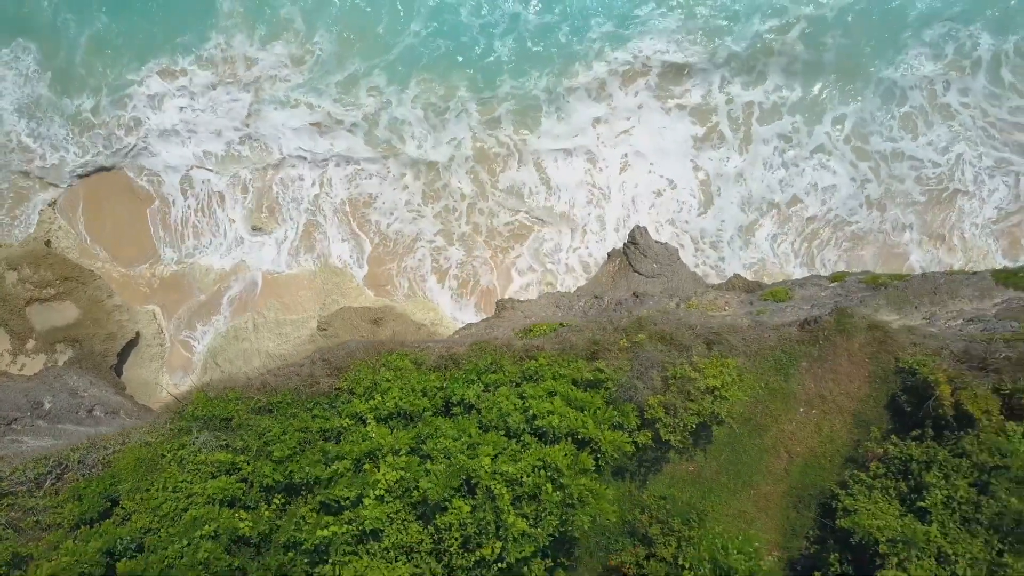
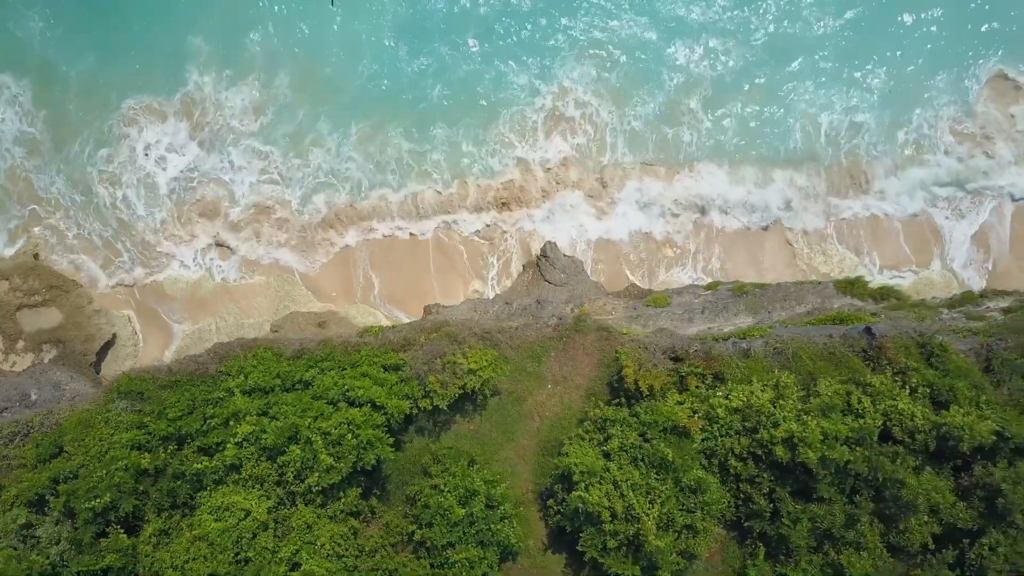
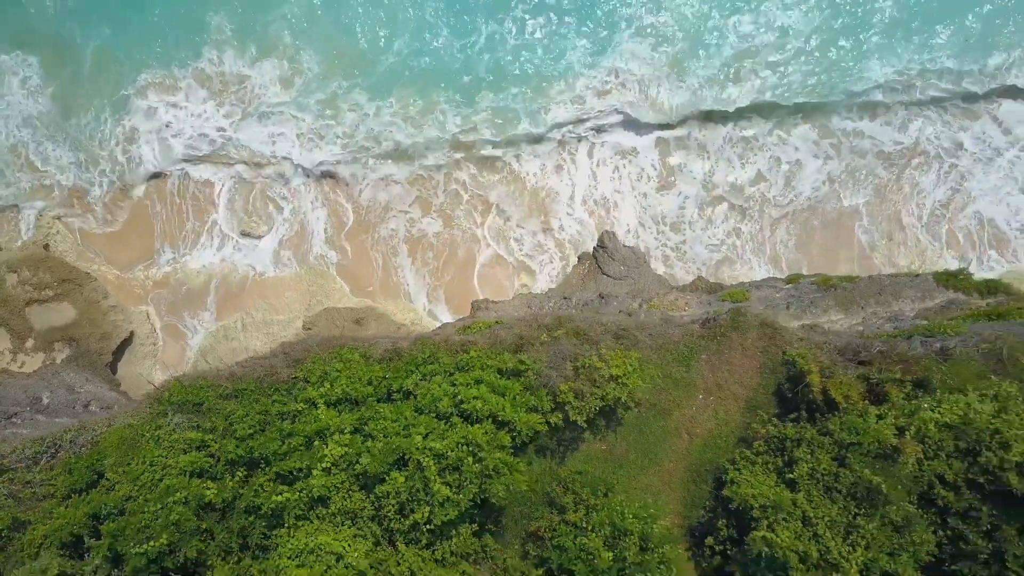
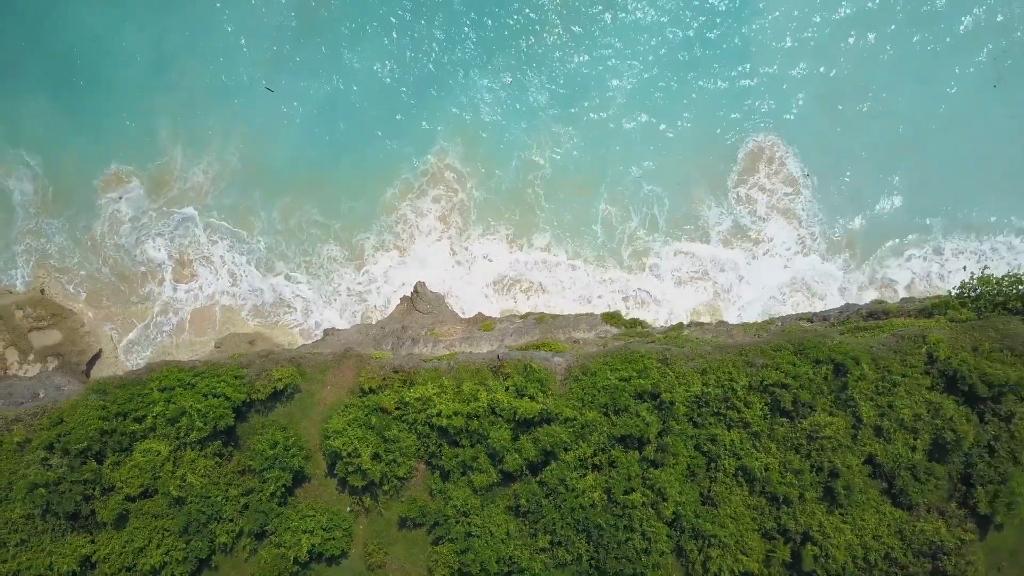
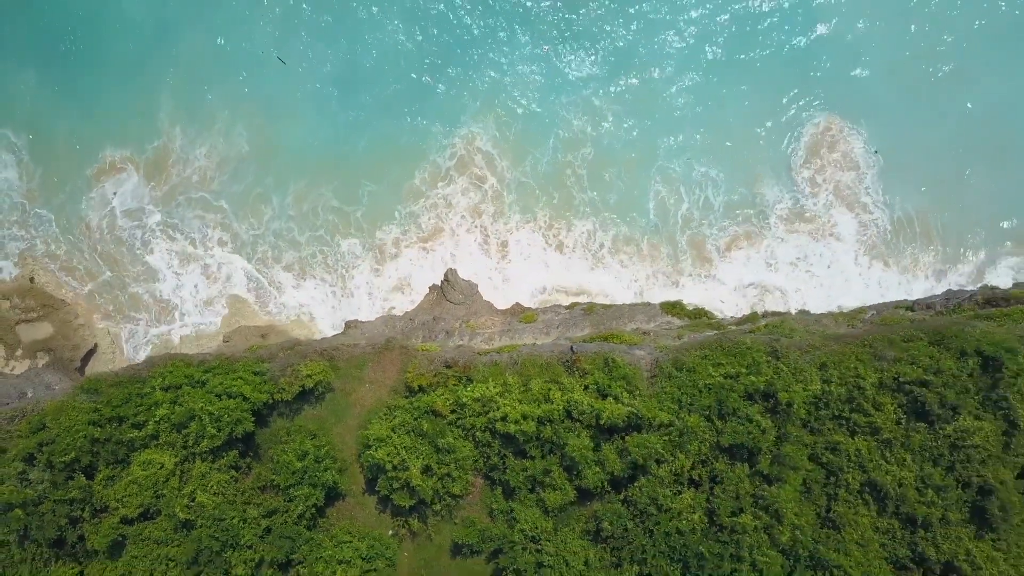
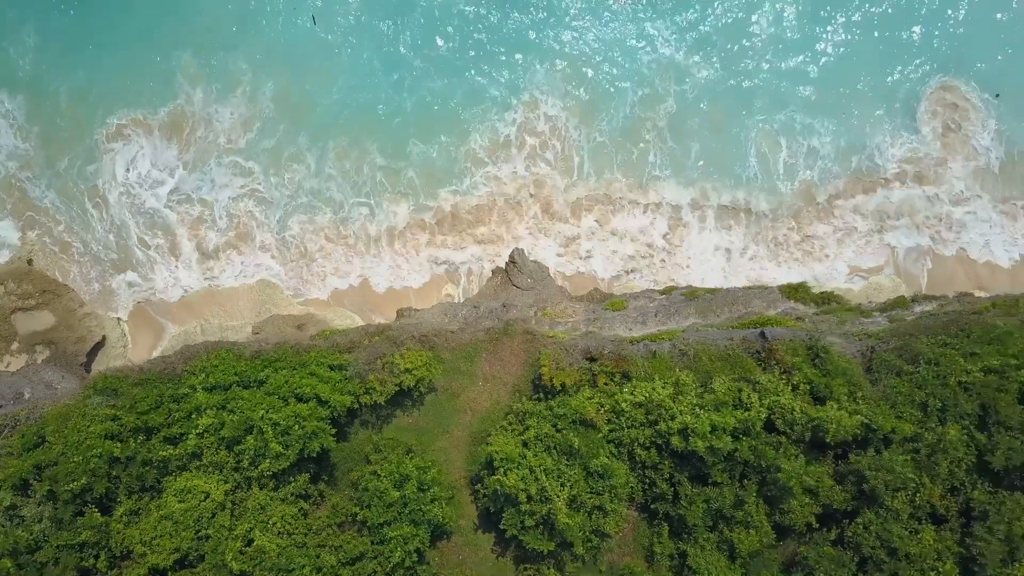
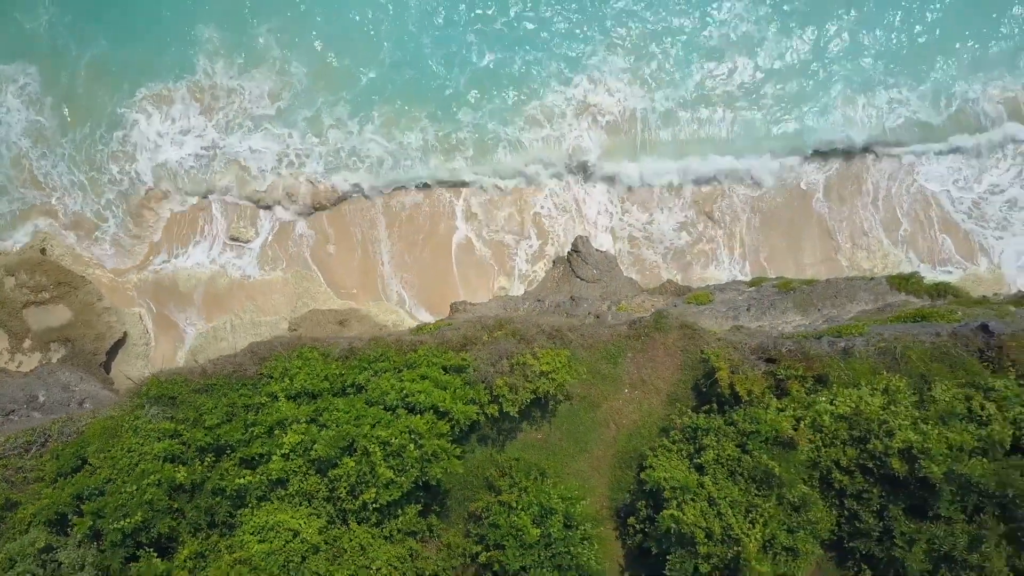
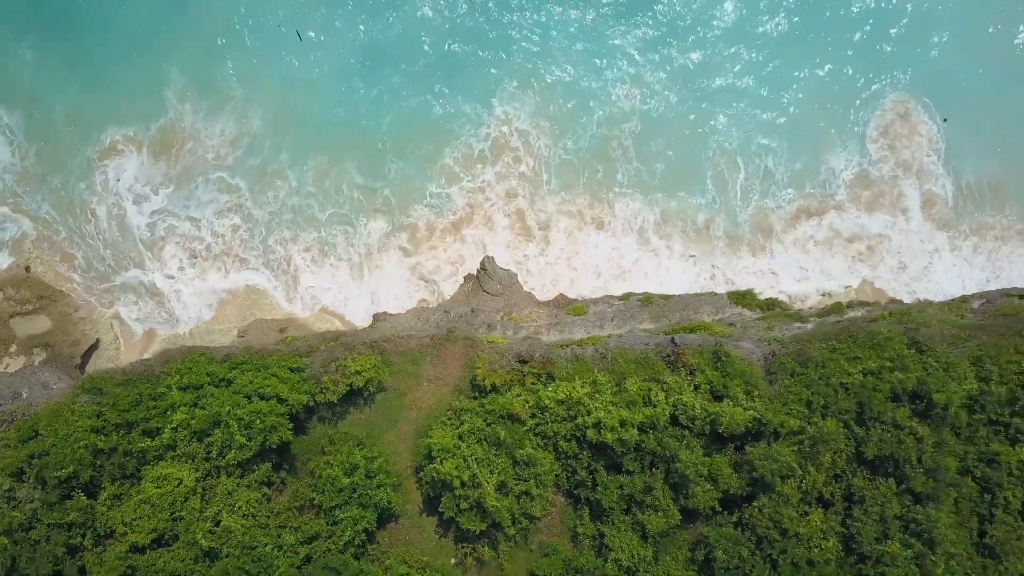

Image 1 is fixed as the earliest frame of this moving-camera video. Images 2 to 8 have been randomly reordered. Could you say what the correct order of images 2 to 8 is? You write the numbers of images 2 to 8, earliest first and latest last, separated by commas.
3, 7, 2, 6, 8, 5, 4
